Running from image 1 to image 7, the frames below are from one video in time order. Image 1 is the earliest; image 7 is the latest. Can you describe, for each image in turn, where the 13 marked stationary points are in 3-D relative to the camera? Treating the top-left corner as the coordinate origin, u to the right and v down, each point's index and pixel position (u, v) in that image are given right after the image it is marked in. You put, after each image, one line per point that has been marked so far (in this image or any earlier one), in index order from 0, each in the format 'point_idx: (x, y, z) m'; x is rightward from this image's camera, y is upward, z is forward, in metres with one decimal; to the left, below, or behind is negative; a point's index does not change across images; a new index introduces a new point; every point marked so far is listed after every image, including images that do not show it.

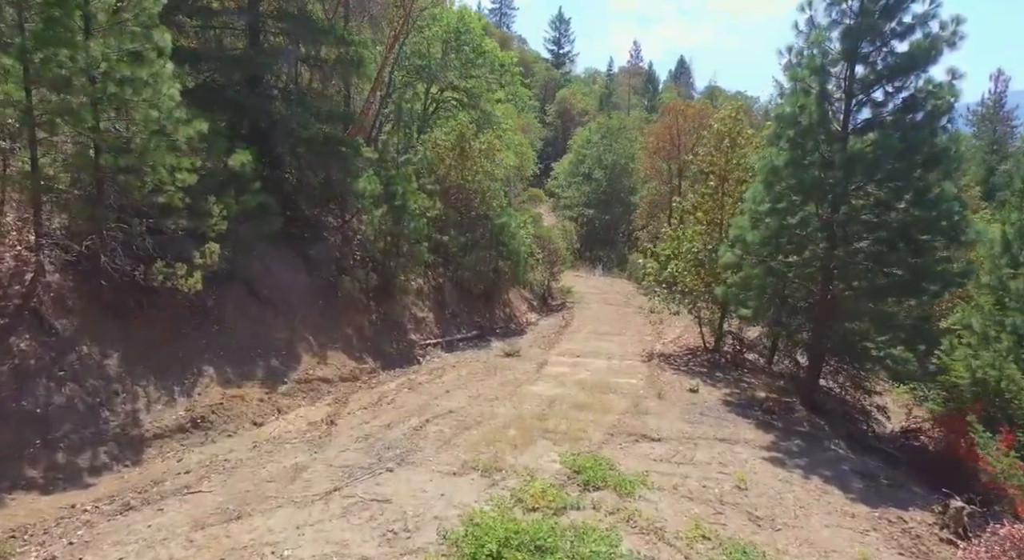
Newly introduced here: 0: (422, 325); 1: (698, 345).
0: (-2.3, -1.2, +18.7) m
1: (+5.0, -1.8, +19.1) m
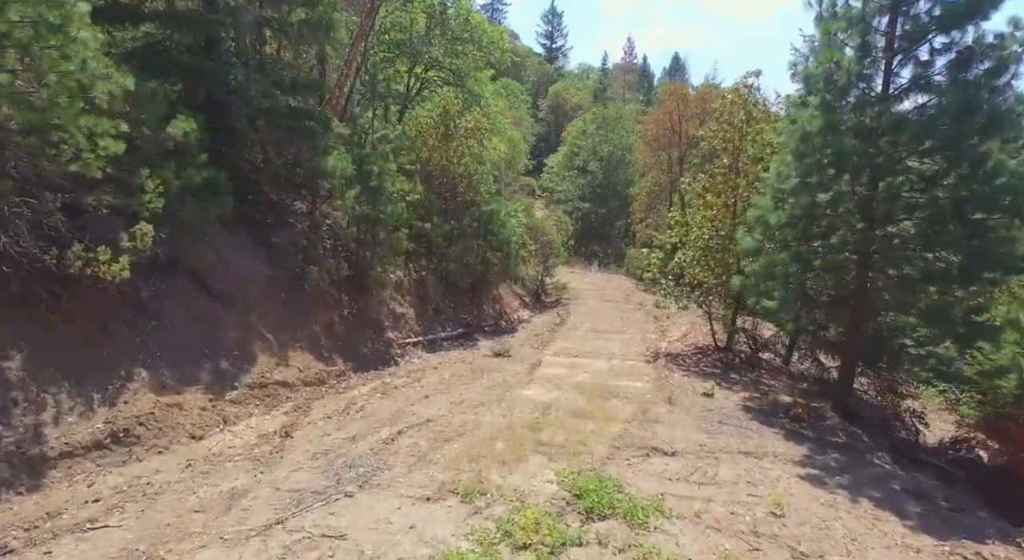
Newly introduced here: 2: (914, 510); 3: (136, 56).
0: (-2.6, -1.0, +16.8) m
1: (+4.7, -1.6, +17.3) m
2: (+5.0, -2.9, +9.0) m
3: (-6.5, +3.9, +12.6) m
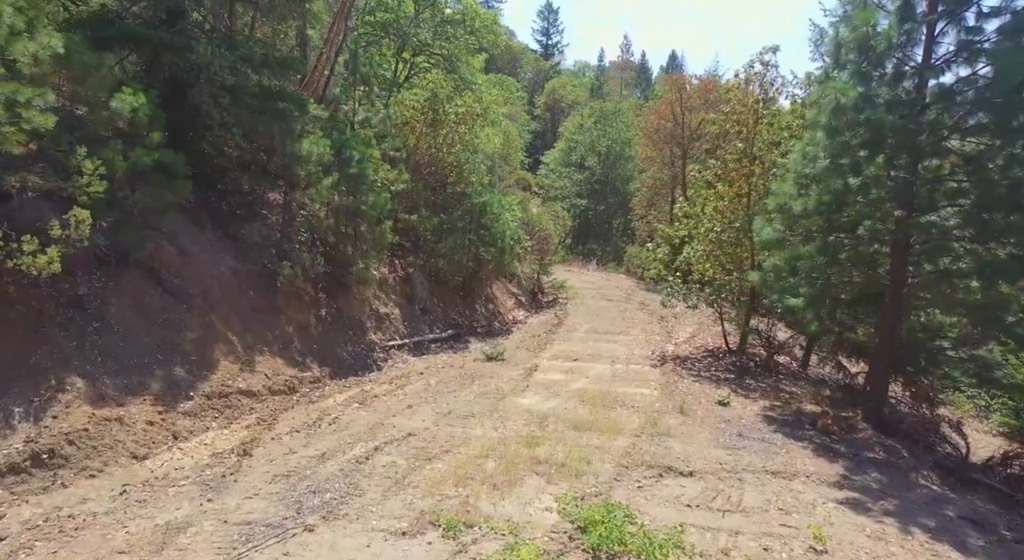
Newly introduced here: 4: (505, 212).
0: (-2.7, -0.9, +15.4) m
1: (+4.6, -1.5, +16.0) m
2: (+4.9, -2.8, +7.7) m
3: (-6.6, +4.0, +11.2) m
4: (-0.2, +1.8, +19.4) m
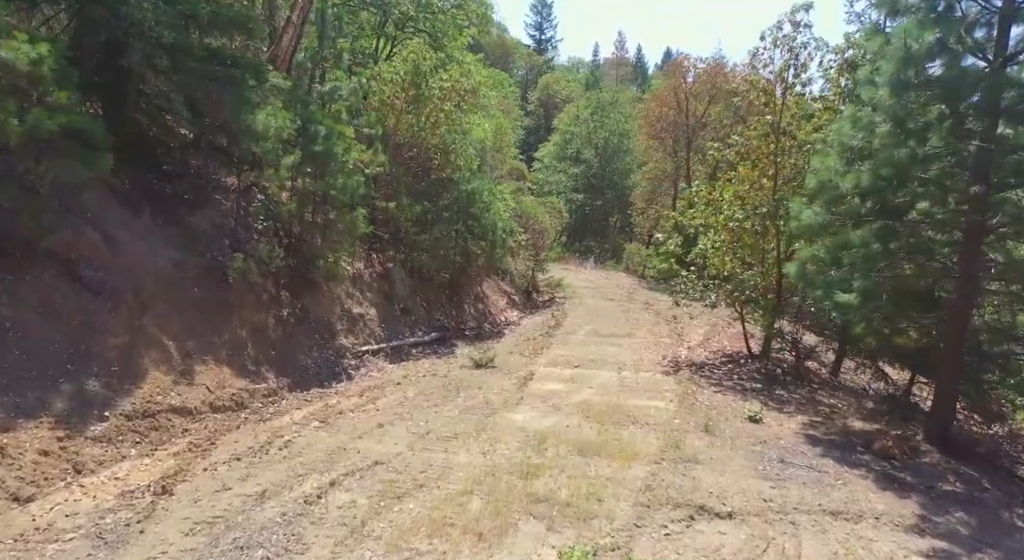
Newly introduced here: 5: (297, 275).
0: (-2.8, -0.9, +13.5) m
1: (+4.4, -1.4, +14.1) m
2: (+4.9, -2.7, +5.8) m
3: (-6.8, +4.0, +9.2) m
4: (-0.4, +1.9, +17.5) m
5: (-3.8, +0.1, +12.8) m
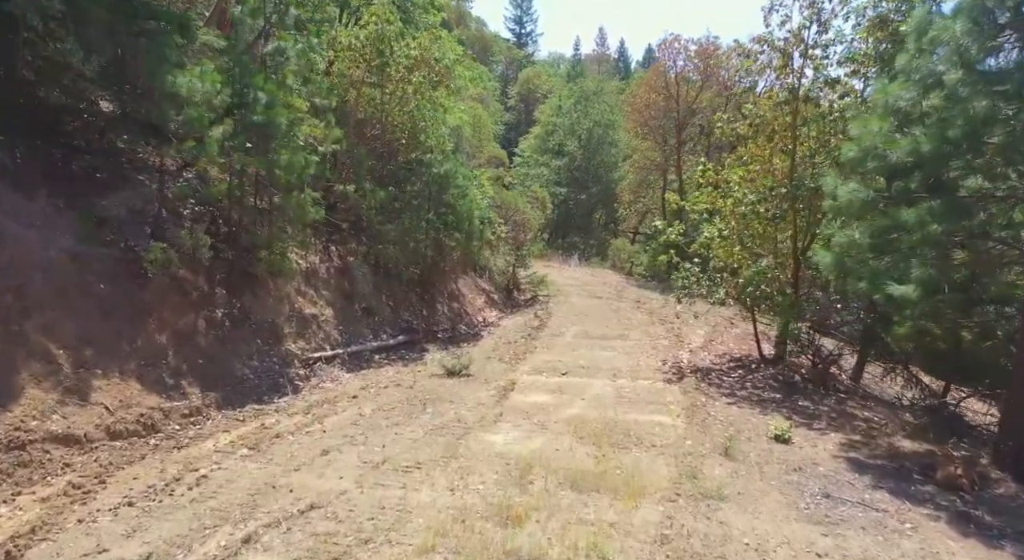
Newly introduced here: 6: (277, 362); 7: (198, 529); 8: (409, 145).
0: (-3.2, -0.8, +11.6) m
1: (+4.1, -1.3, +12.4) m
2: (+4.7, -2.6, +4.1) m
3: (-7.0, +4.1, +7.2) m
4: (-0.9, +2.0, +15.7) m
5: (-4.1, +0.2, +10.8) m
6: (-3.4, -1.2, +10.5) m
7: (-2.5, -2.0, +5.8) m
8: (-2.0, +2.6, +14.2) m
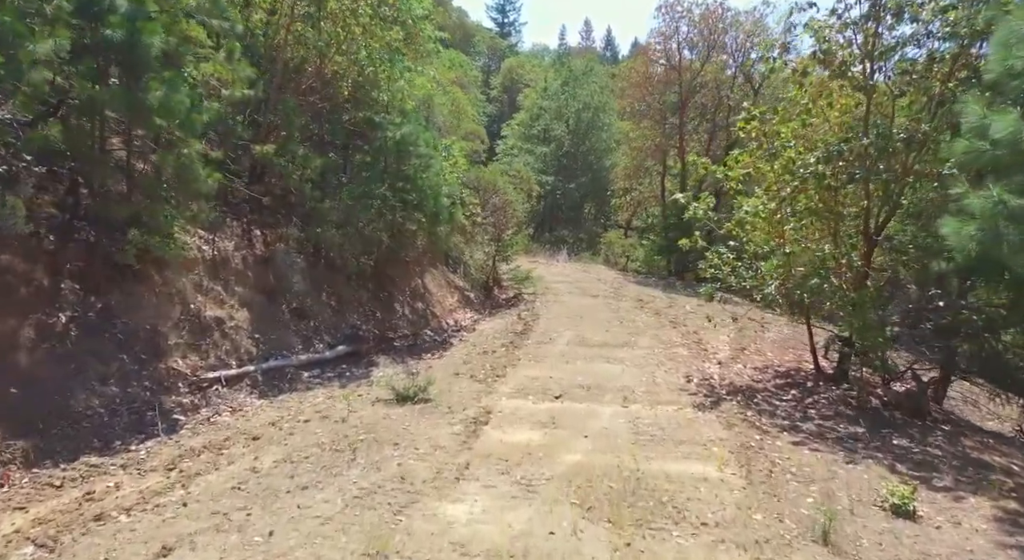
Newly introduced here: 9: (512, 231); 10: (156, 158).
0: (-3.5, -0.7, +8.5) m
1: (+3.7, -1.2, +9.5) m
2: (+4.6, -2.4, +1.2) m
3: (-7.3, +4.2, +4.0) m
4: (-1.3, +2.1, +12.6) m
5: (-4.4, +0.3, +7.7) m
6: (-3.7, -1.1, +7.4) m
7: (-2.7, -1.9, +2.7) m
8: (-2.4, +2.7, +11.1) m
9: (0.0, +1.1, +16.4) m
10: (-3.8, +1.3, +7.7) m
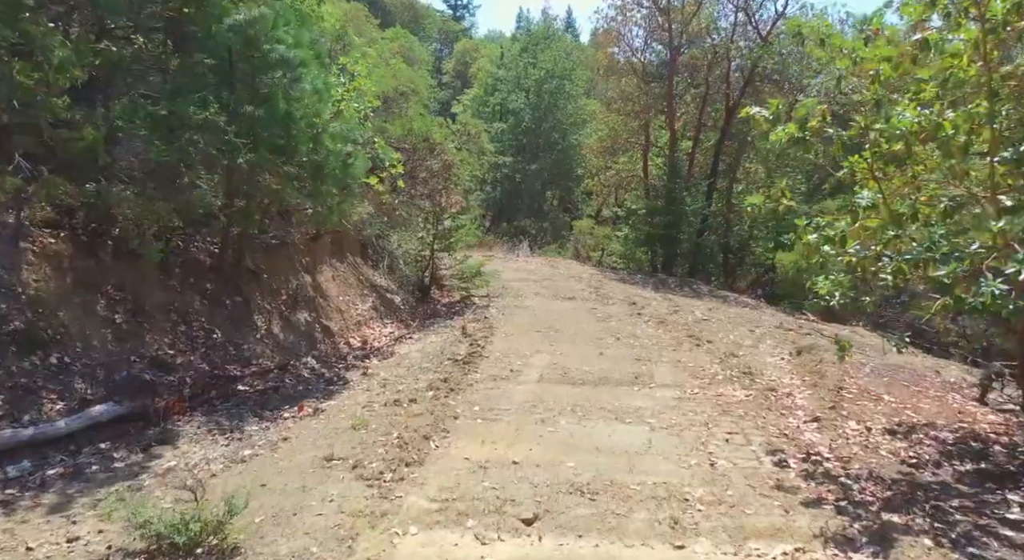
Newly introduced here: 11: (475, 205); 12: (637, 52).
0: (-3.9, -0.7, +3.5) m
1: (+3.2, -1.1, +4.9) m
2: (+4.6, -2.3, -3.3) m
3: (-7.5, +4.2, -1.1) m
4: (-2.0, +2.1, +7.8) m
5: (-4.8, +0.3, +2.7) m
6: (-4.0, -1.0, +2.4) m
7: (-2.8, -1.8, -2.2) m
8: (-3.0, +2.8, +6.2) m
9: (-0.9, +1.1, +11.6) m
10: (-4.2, +1.3, +2.8) m
11: (-0.8, +1.8, +16.1) m
12: (+3.4, +6.2, +19.6) m
